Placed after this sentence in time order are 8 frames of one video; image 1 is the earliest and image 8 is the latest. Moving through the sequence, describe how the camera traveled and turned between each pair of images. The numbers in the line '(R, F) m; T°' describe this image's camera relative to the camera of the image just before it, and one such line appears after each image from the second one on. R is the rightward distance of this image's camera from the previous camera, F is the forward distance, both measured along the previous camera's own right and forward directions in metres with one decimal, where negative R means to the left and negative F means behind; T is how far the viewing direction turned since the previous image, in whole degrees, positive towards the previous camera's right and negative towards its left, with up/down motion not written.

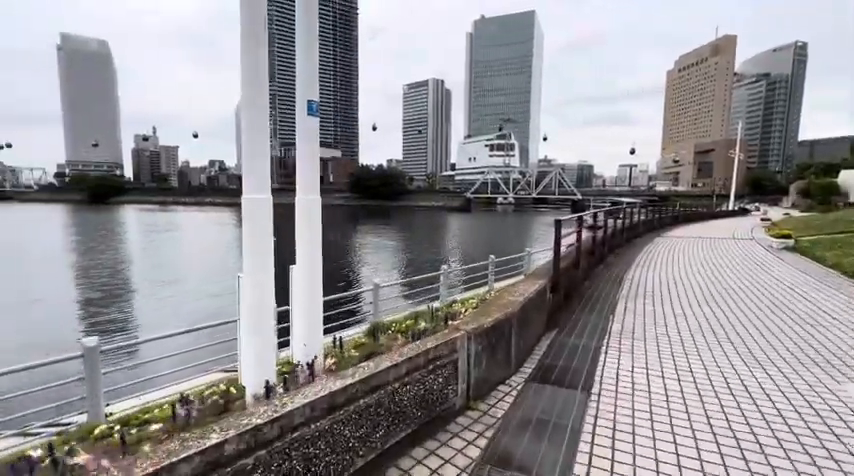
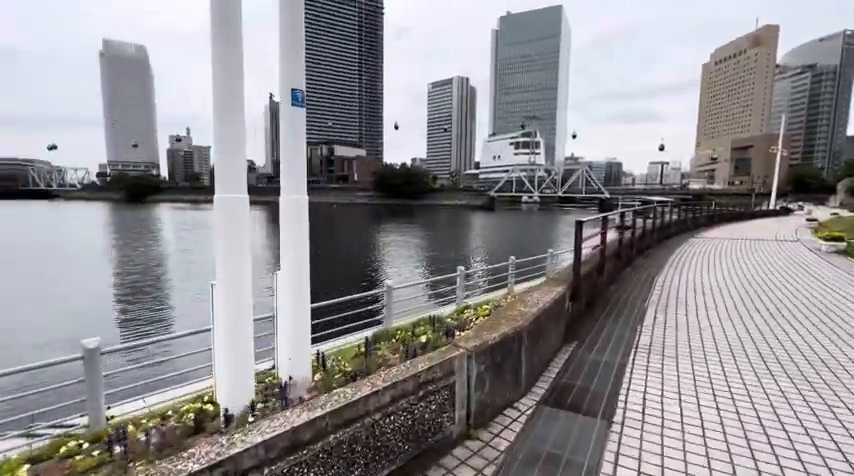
(+0.2, +0.3) m; -3°
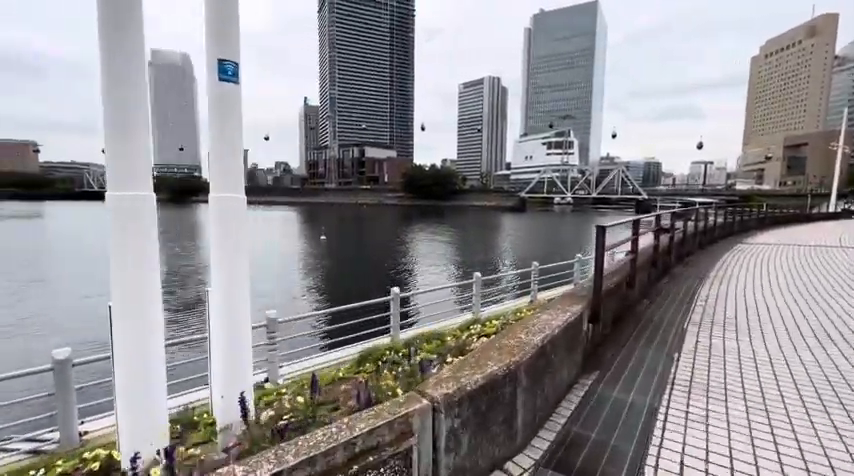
(+0.3, +0.5) m; -4°
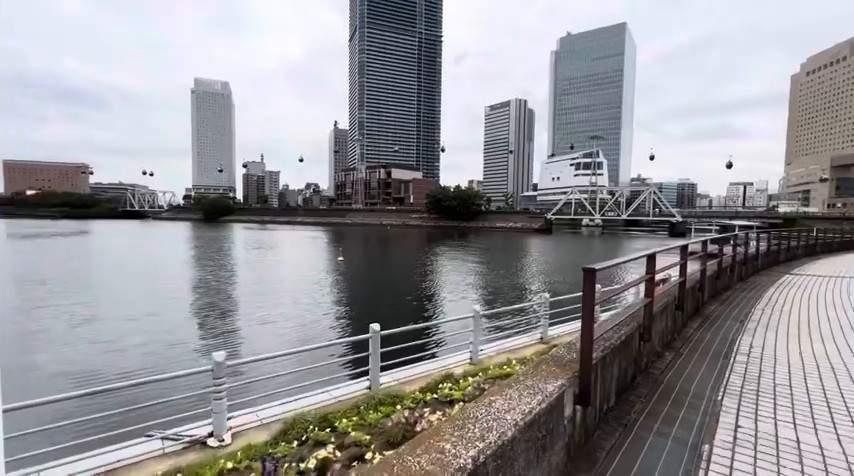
(+0.6, +0.8) m; -4°
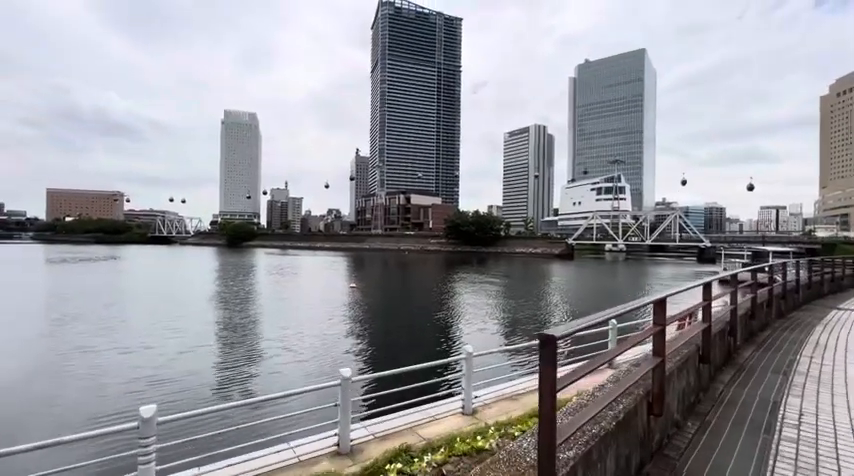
(+0.5, +0.7) m; -3°
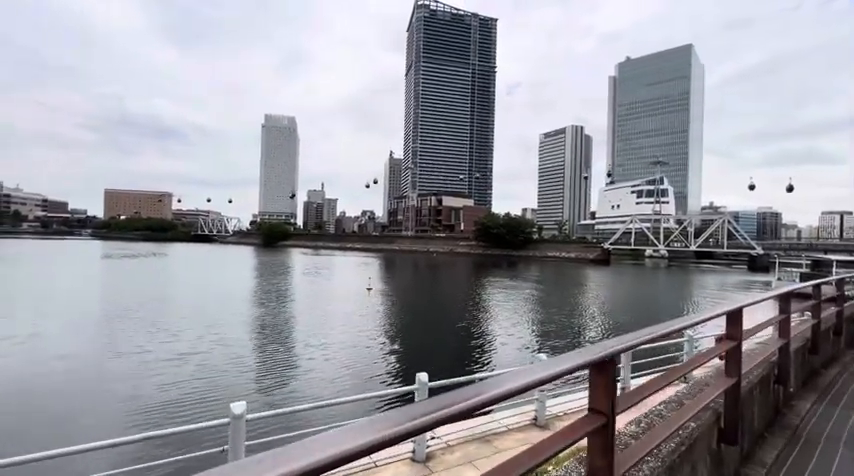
(+1.0, +1.2) m; -5°
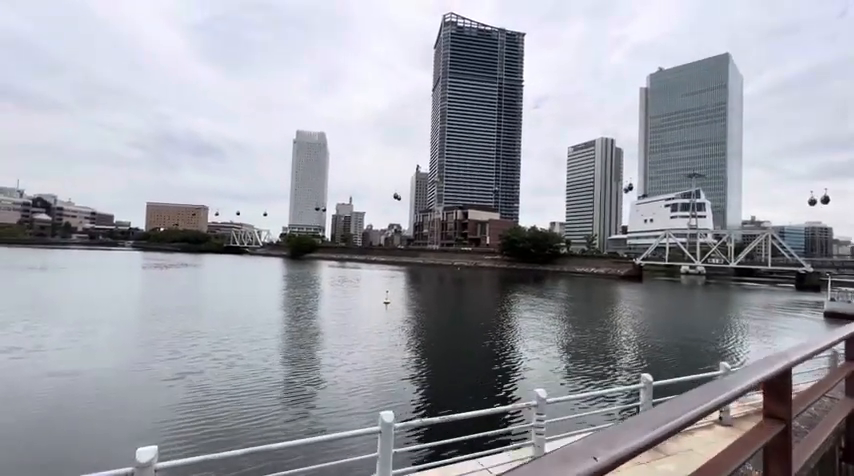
(+0.6, +0.7) m; -4°
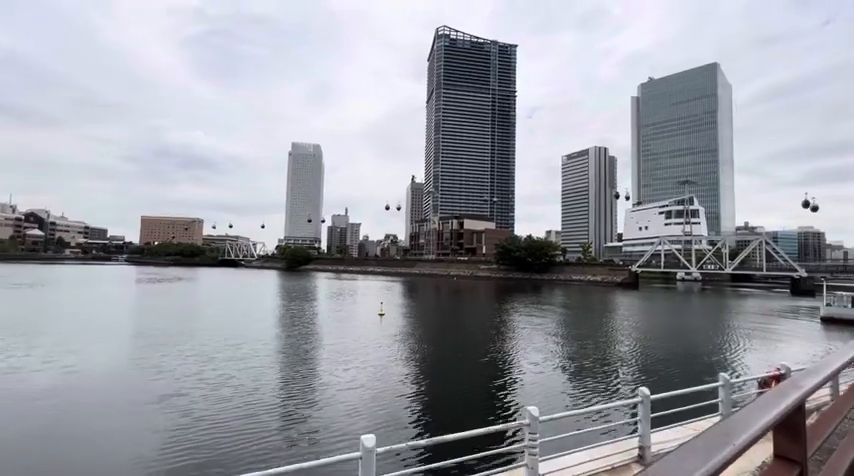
(+0.1, +0.2) m; +1°
